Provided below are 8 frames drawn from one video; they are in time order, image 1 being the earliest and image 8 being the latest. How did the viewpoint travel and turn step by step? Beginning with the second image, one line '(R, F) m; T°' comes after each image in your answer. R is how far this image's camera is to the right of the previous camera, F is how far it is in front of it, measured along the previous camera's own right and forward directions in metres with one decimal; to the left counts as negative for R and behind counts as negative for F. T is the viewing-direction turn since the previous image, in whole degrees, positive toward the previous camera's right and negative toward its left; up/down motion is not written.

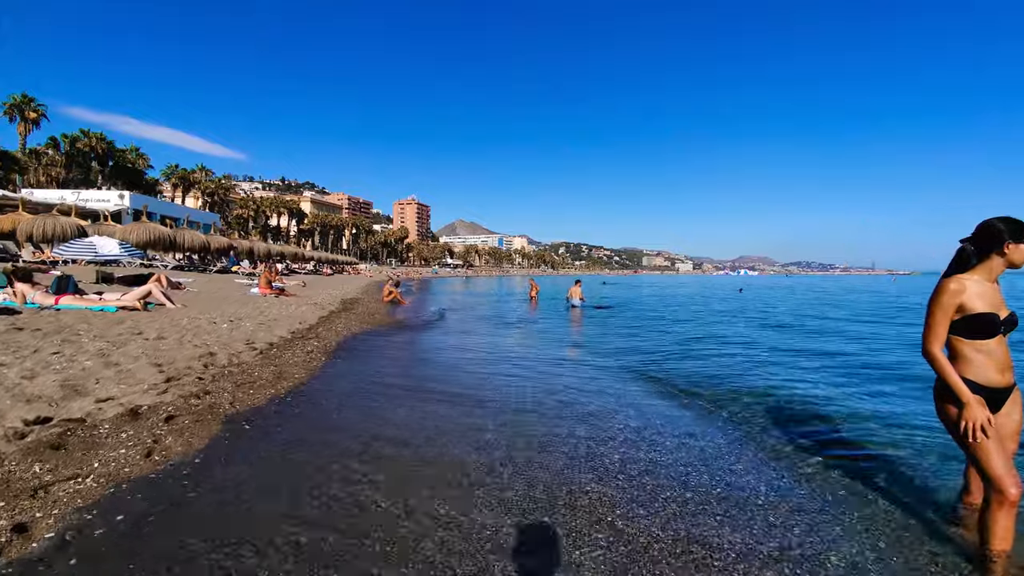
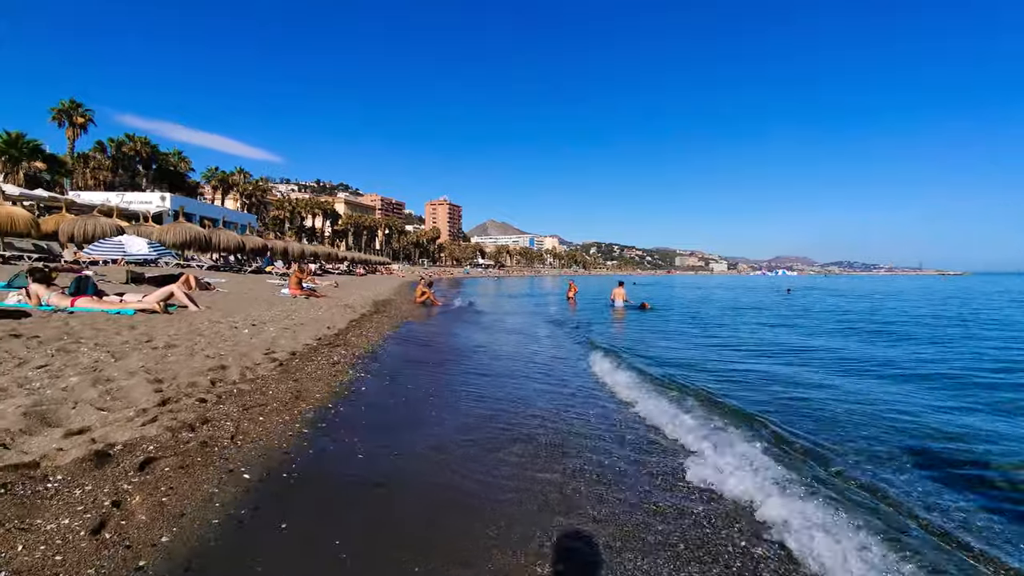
(-0.4, +1.3) m; -3°
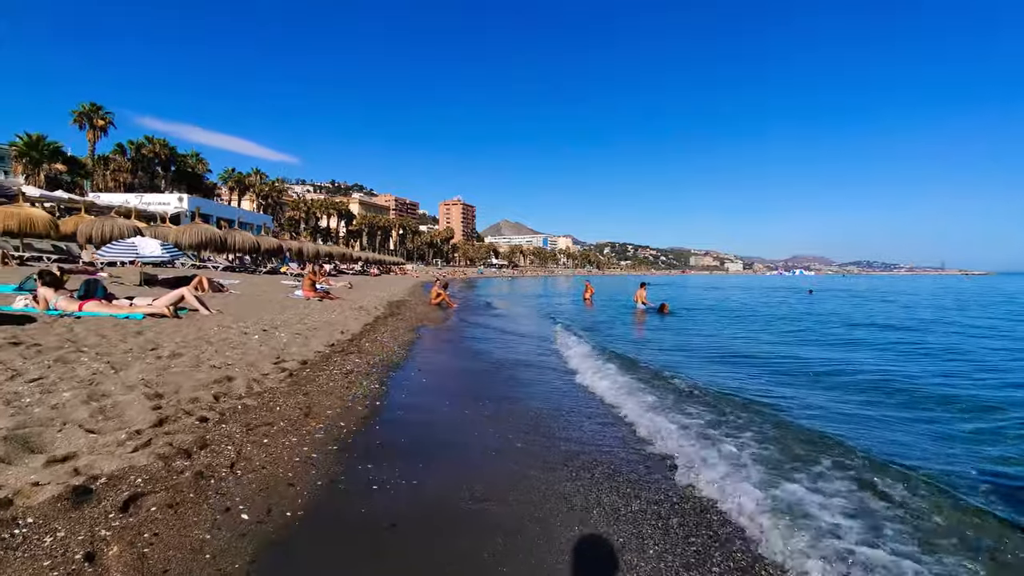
(-0.2, +0.5) m; -2°
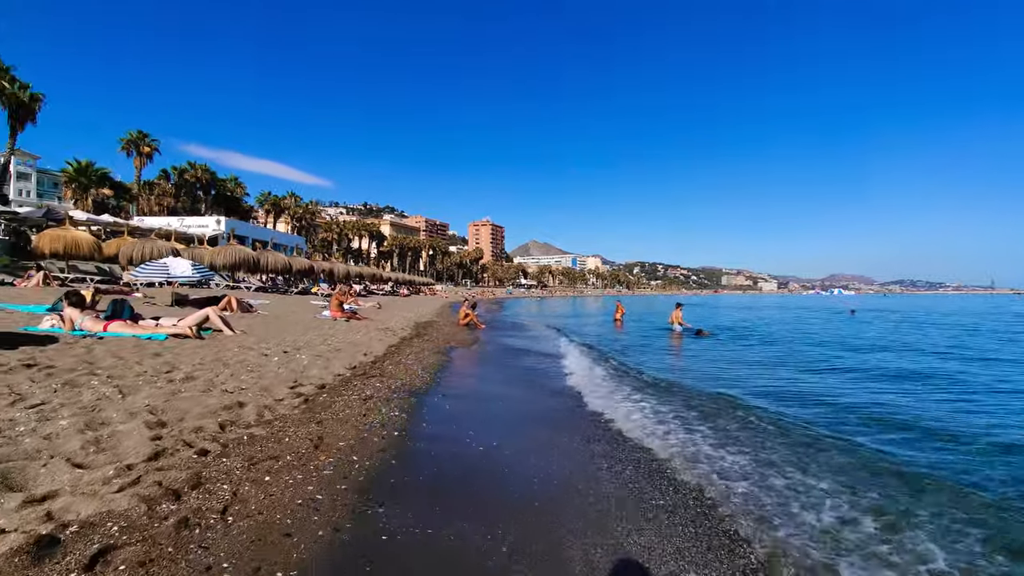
(0.0, +0.5) m; -3°
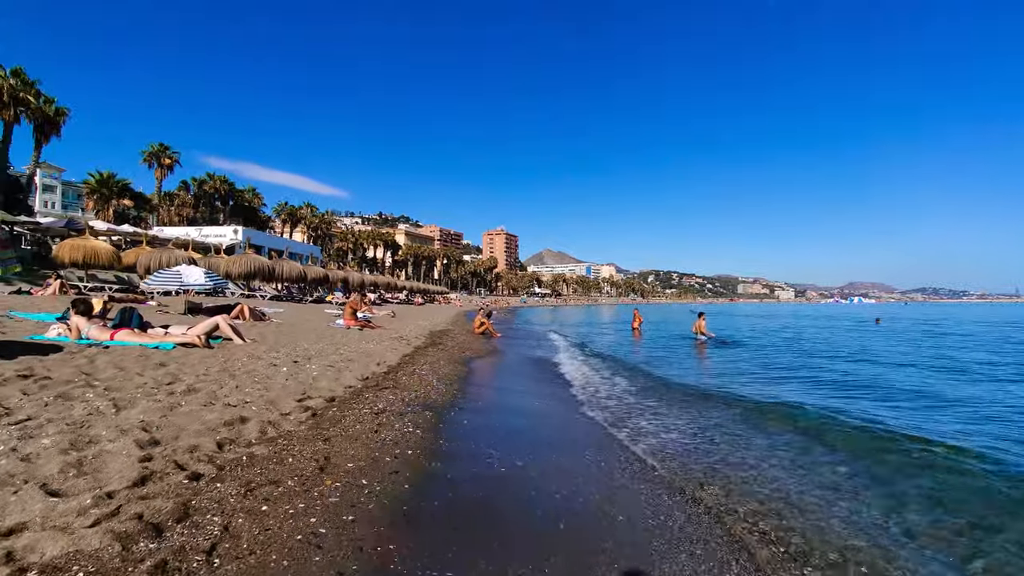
(-0.1, +0.5) m; -2°
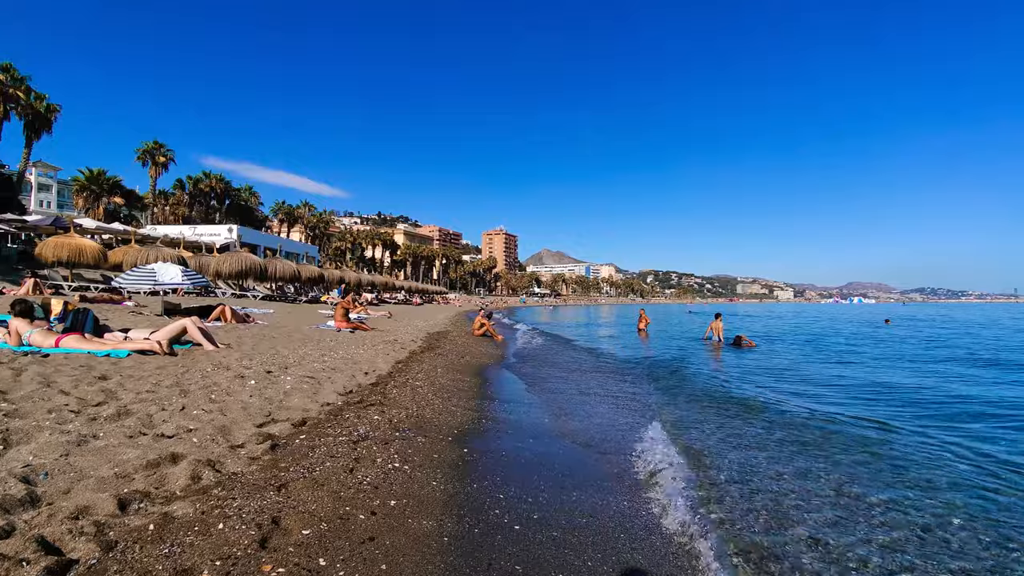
(-0.1, +1.3) m; 0°
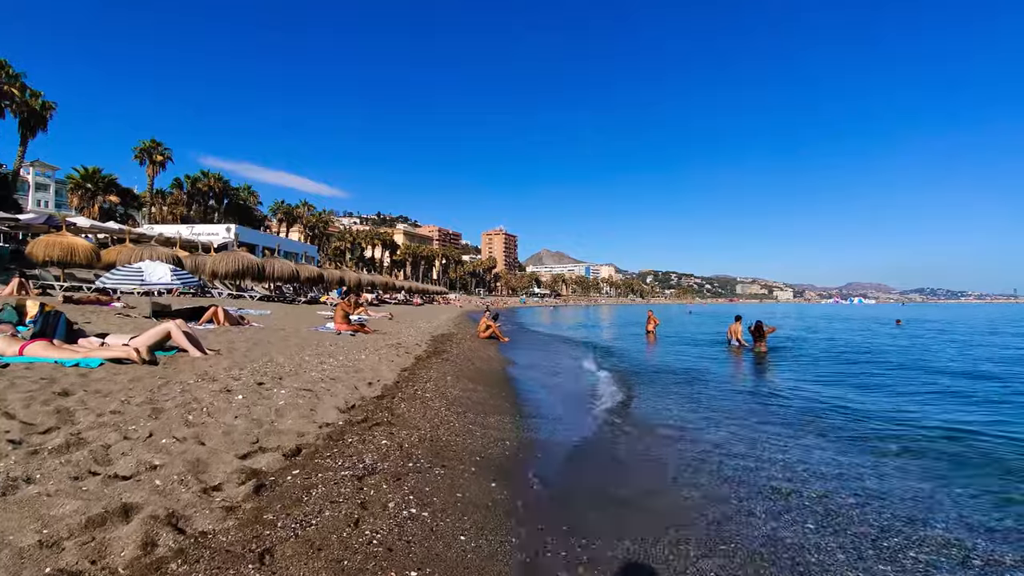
(-0.4, +1.0) m; 0°
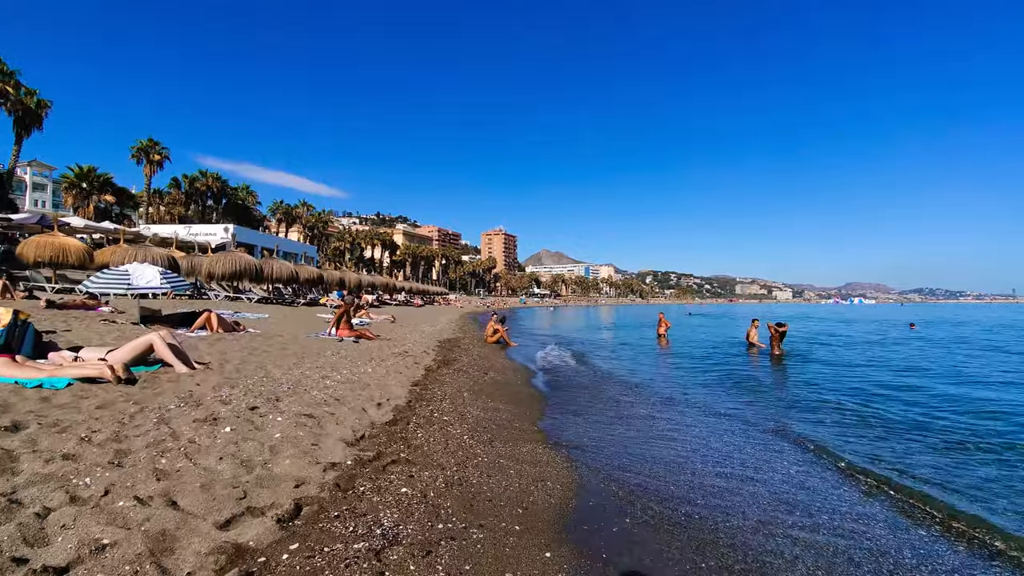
(-0.4, +1.0) m; 0°
